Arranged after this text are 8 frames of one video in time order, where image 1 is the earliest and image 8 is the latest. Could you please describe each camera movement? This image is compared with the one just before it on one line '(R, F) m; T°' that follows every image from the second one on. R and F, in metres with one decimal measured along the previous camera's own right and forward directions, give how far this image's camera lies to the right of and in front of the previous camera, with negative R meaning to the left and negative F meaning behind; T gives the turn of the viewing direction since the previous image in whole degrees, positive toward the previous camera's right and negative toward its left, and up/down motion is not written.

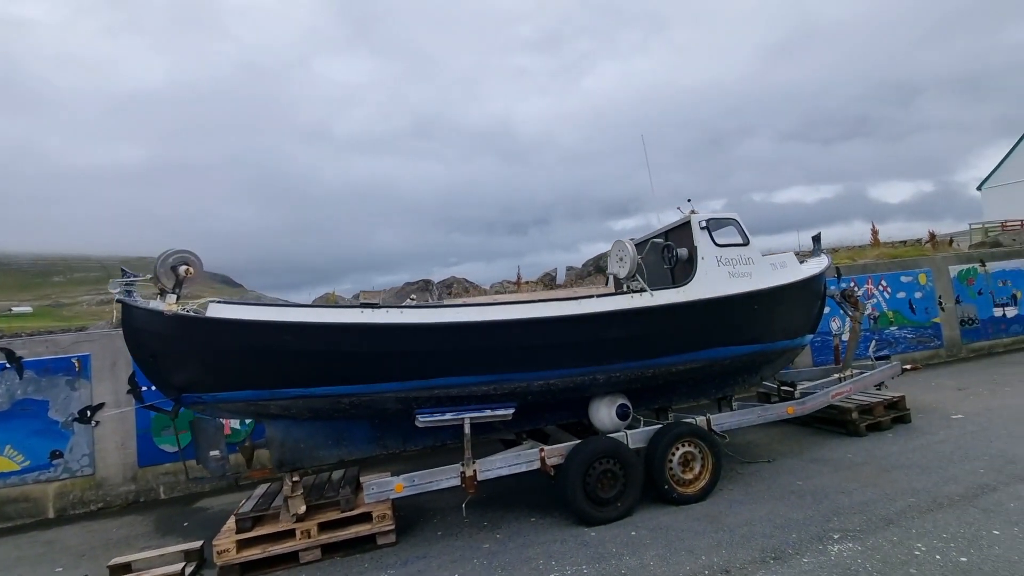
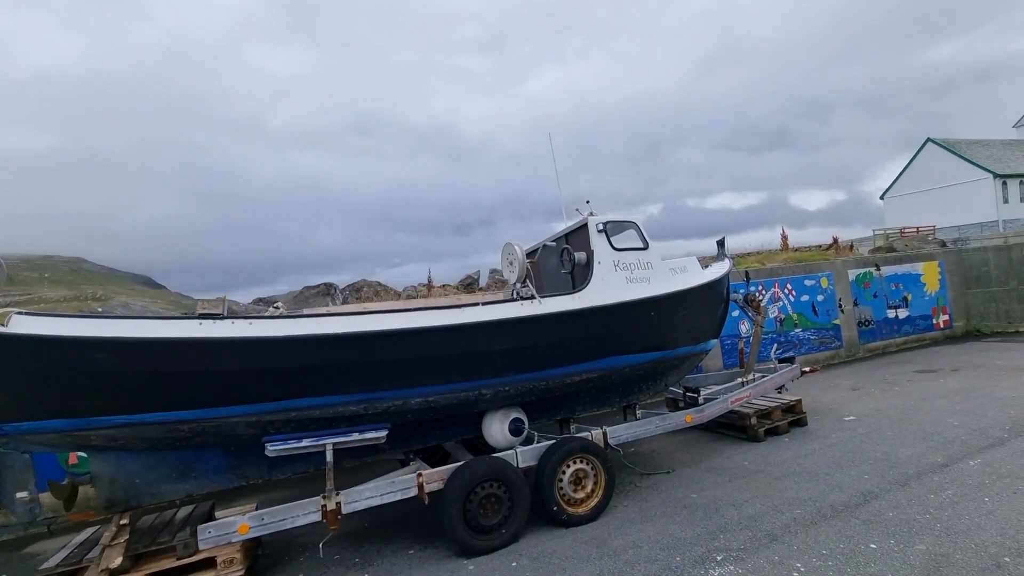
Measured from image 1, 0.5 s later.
(+0.6, +0.4) m; +6°
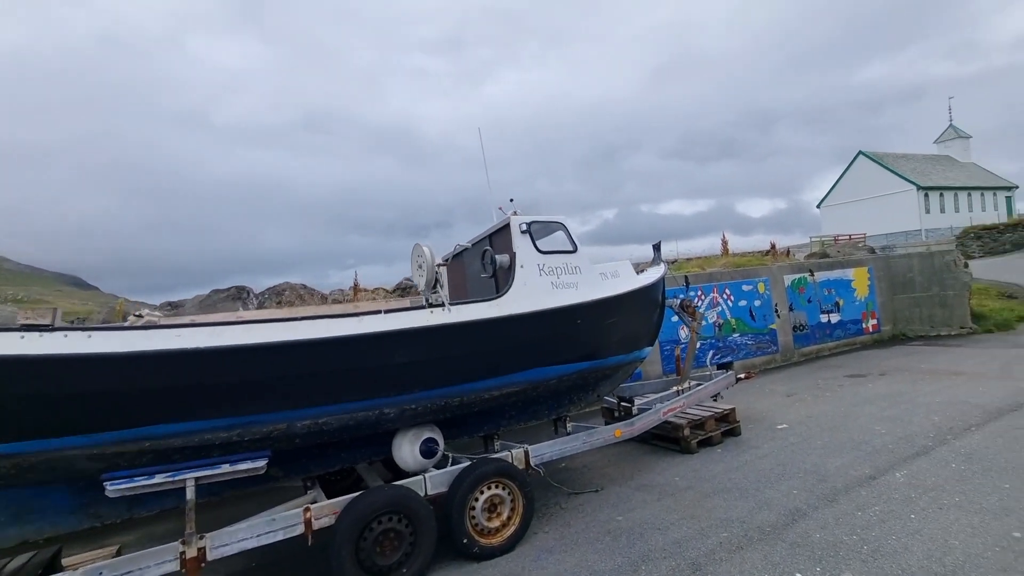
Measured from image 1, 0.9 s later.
(+0.4, +0.4) m; +5°
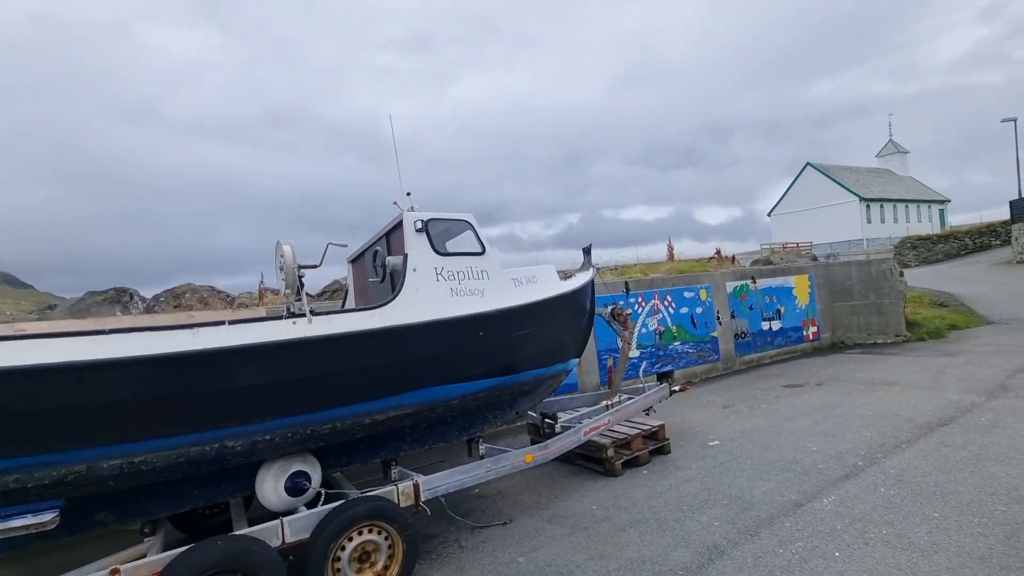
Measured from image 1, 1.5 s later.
(+0.6, +0.5) m; +4°
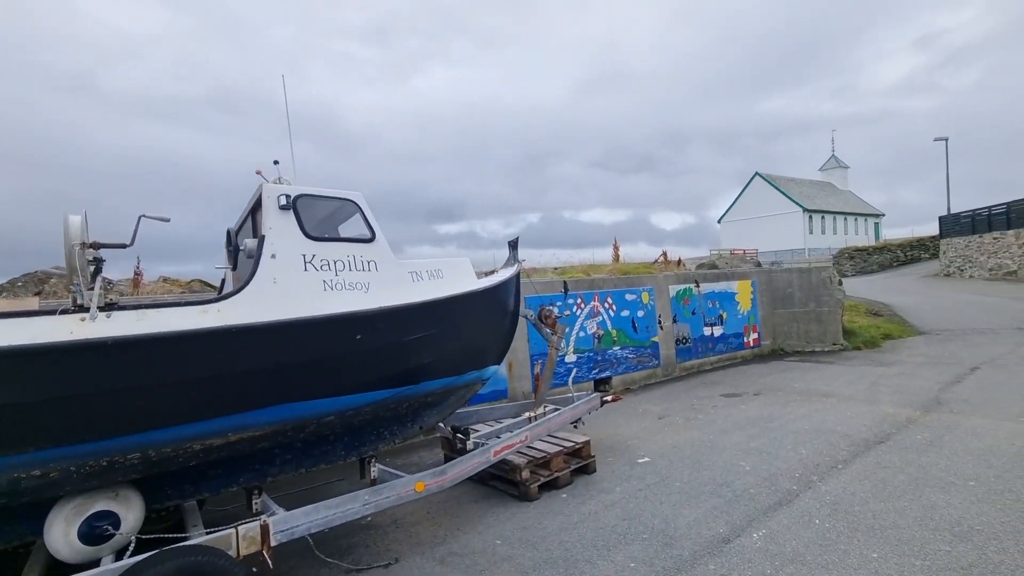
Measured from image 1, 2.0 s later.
(+0.5, +0.7) m; +5°
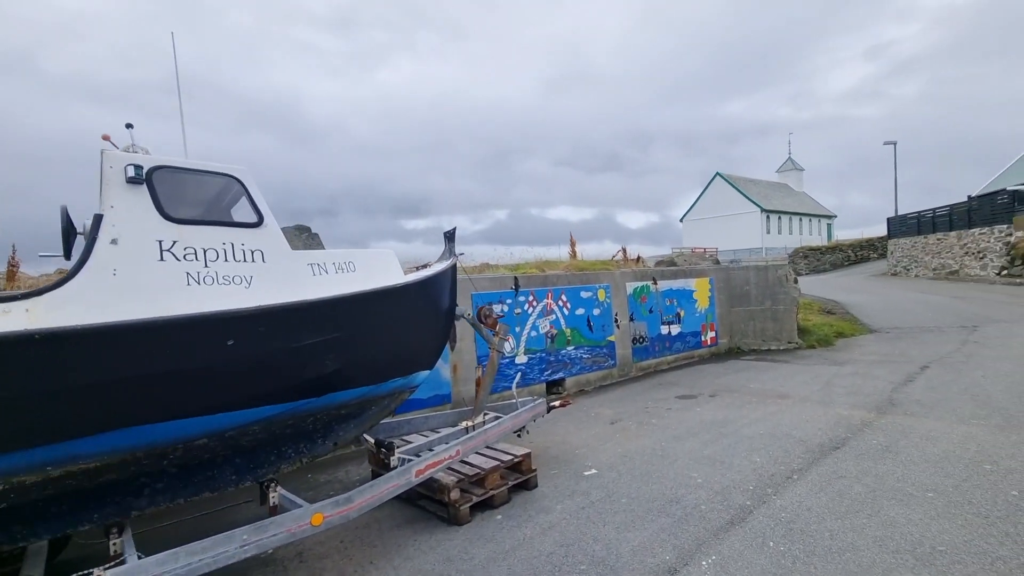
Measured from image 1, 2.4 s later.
(+0.3, +0.5) m; +4°
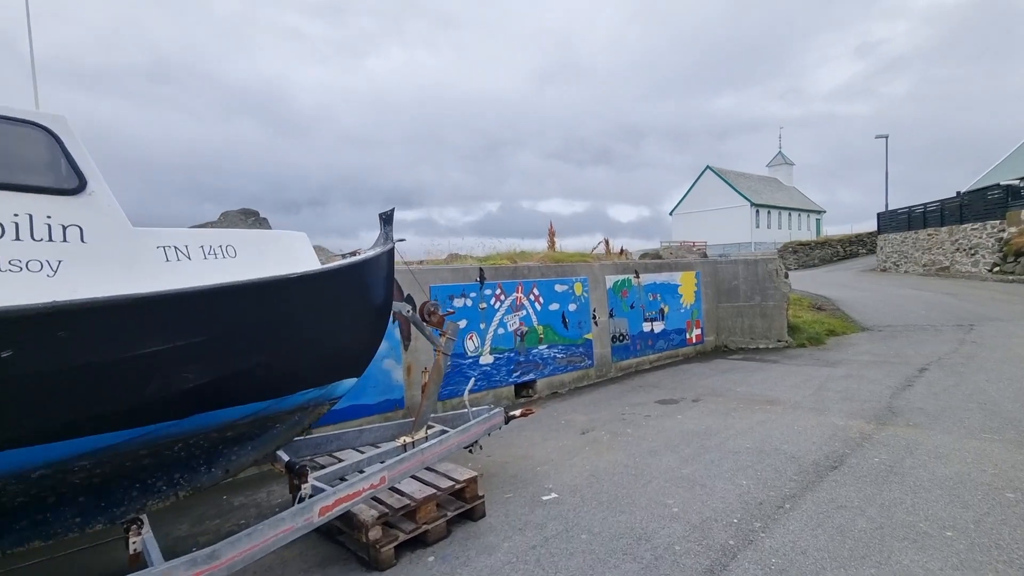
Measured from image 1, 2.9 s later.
(+0.4, +0.7) m; +1°
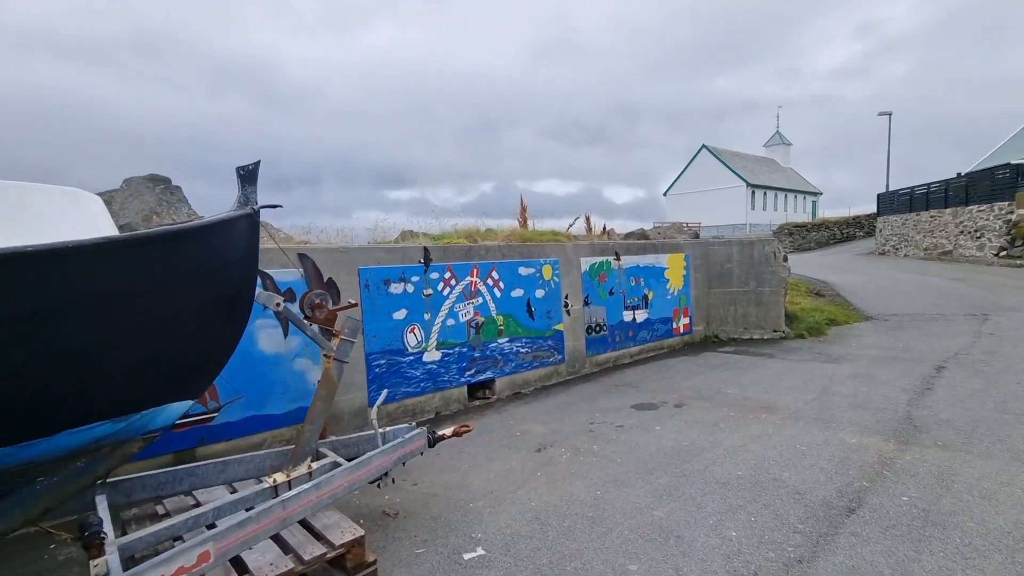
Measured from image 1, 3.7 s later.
(+0.5, +1.1) m; +1°
